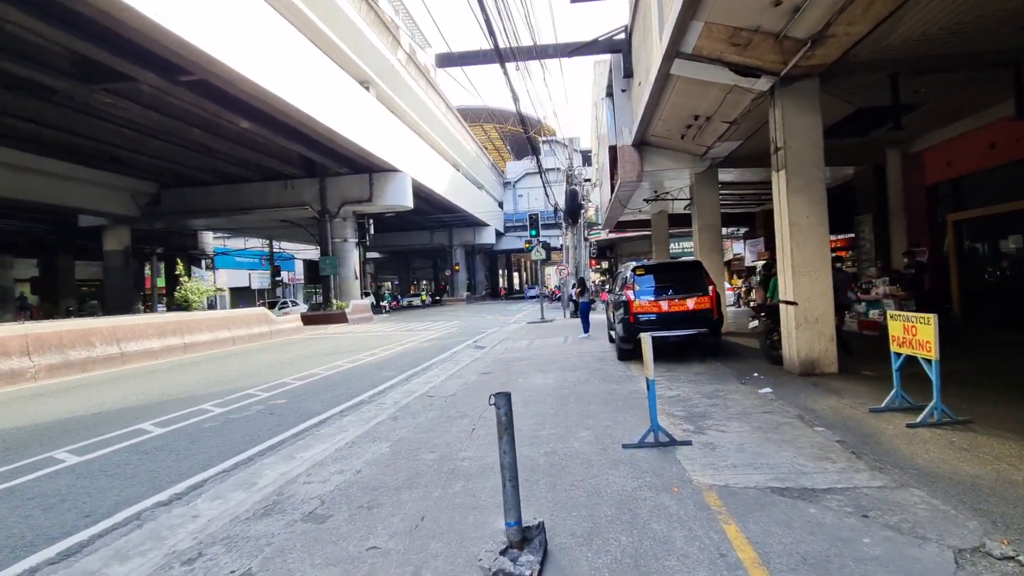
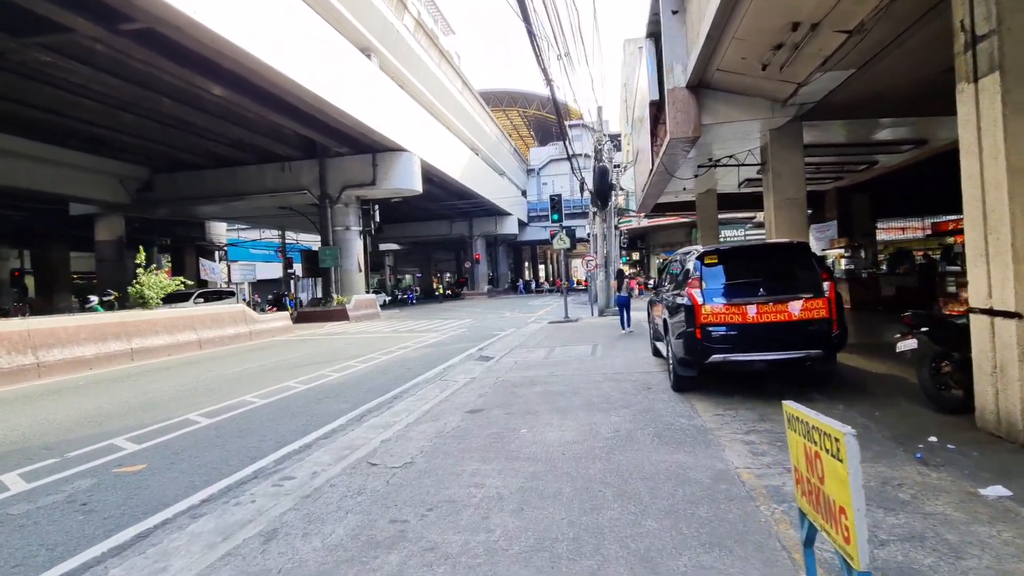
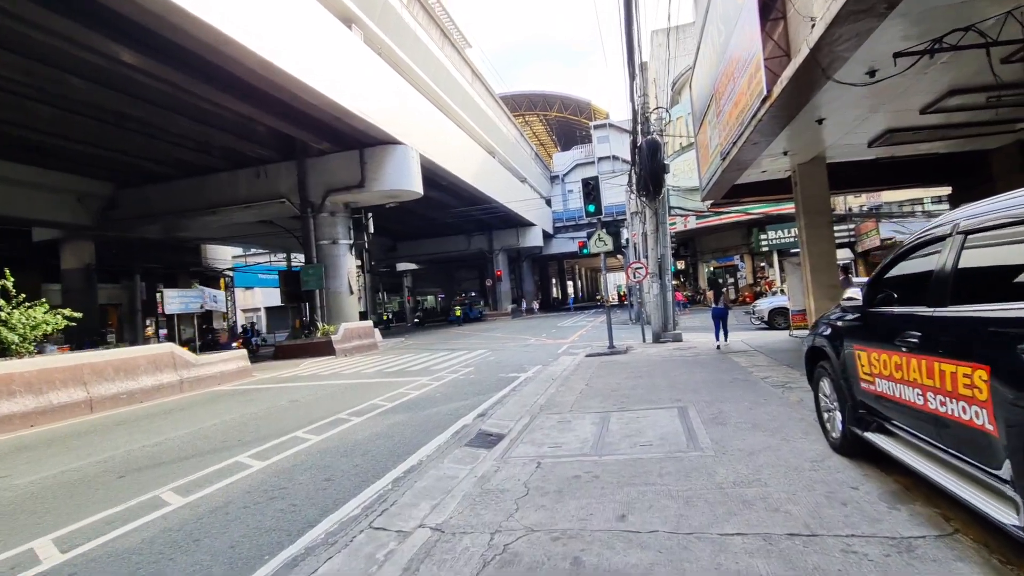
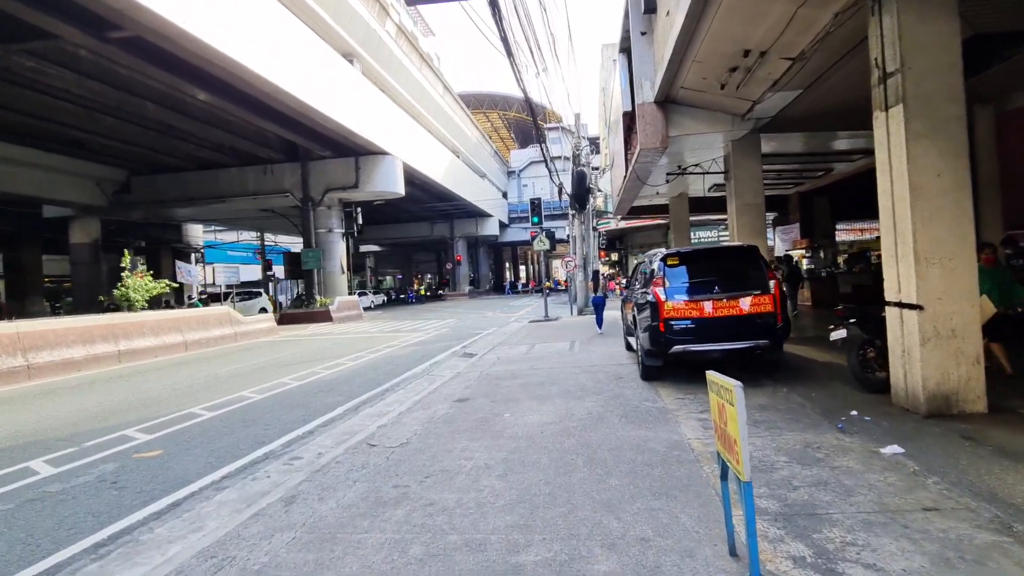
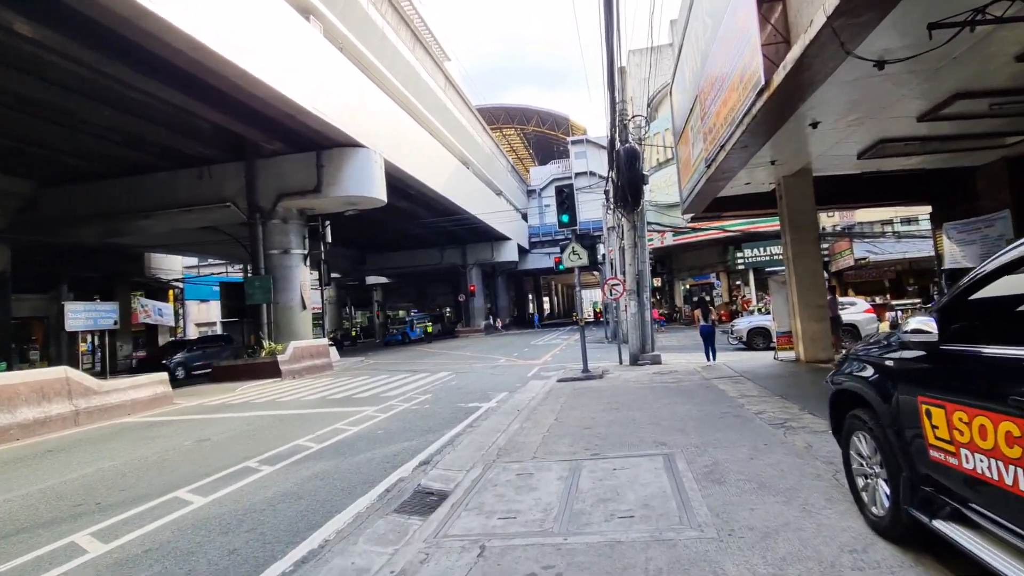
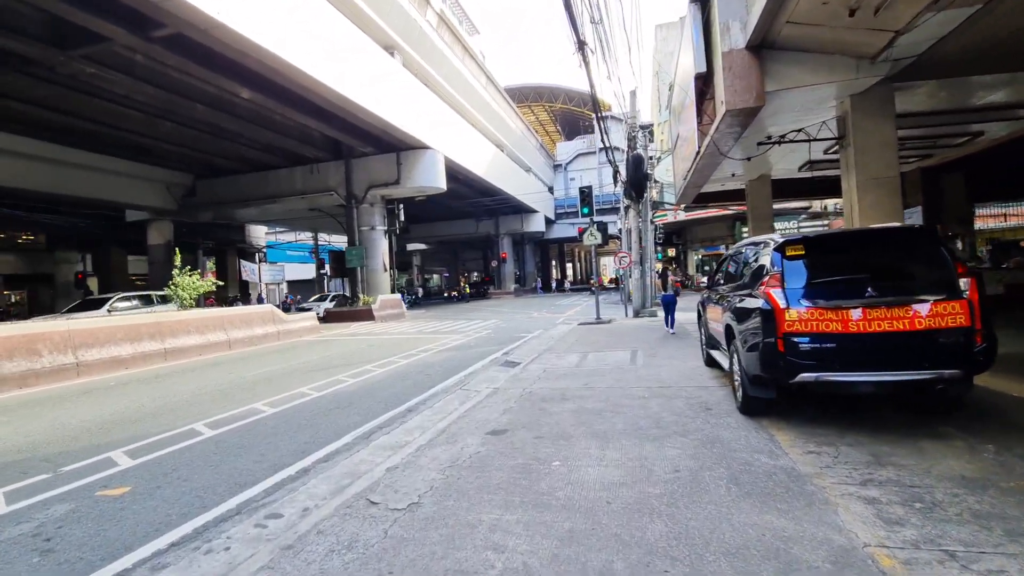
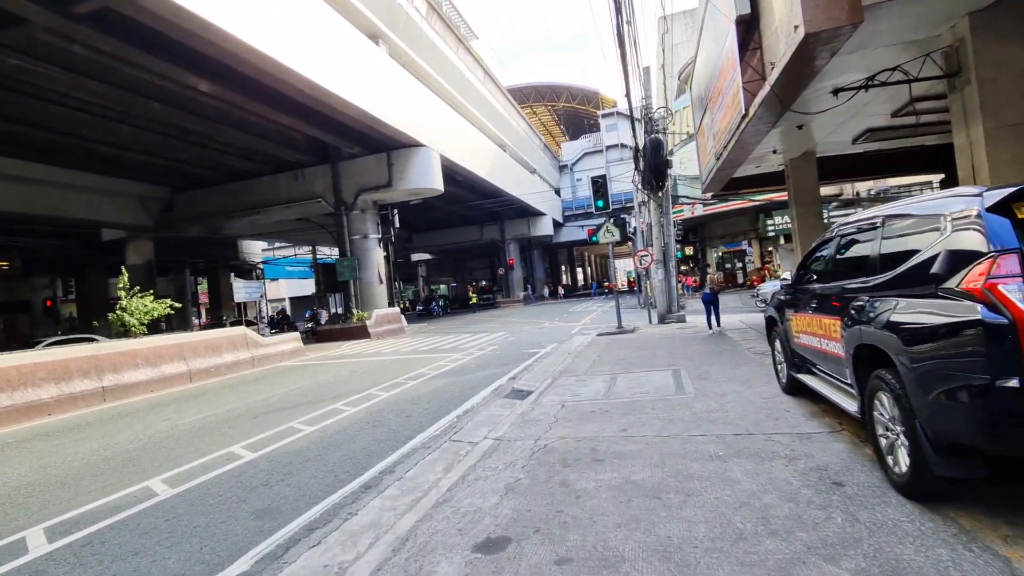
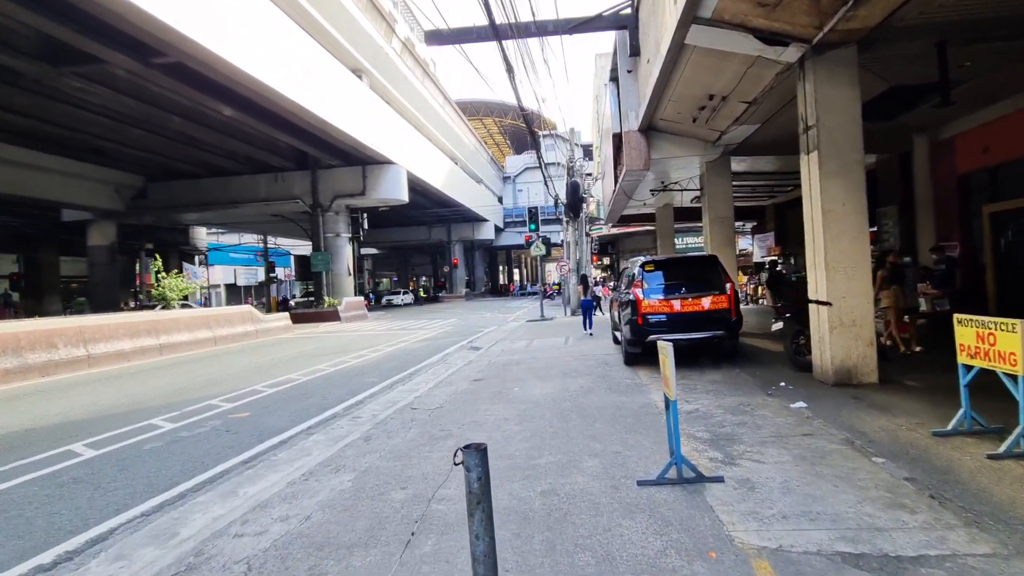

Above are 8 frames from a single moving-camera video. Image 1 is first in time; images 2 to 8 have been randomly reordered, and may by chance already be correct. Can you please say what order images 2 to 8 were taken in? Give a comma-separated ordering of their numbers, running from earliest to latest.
8, 4, 2, 6, 7, 3, 5
